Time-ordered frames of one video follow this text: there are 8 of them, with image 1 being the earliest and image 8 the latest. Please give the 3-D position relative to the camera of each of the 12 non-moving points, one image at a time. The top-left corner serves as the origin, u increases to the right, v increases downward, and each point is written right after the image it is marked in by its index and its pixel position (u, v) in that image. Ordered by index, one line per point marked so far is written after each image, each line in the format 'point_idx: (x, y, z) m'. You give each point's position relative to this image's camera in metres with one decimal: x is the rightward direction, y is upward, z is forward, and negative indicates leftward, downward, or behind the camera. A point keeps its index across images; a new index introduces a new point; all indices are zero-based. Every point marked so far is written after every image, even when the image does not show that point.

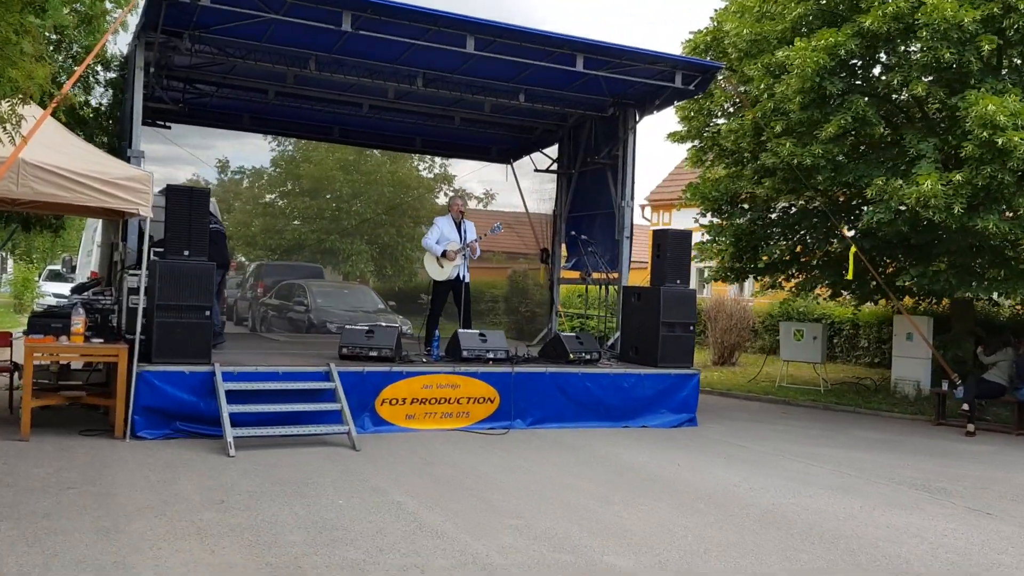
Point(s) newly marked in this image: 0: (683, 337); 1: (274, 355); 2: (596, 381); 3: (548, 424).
0: (+1.7, -0.5, +8.2) m
1: (-2.2, -0.6, +7.8) m
2: (+0.8, -0.9, +7.9) m
3: (+0.3, -1.3, +7.8) m
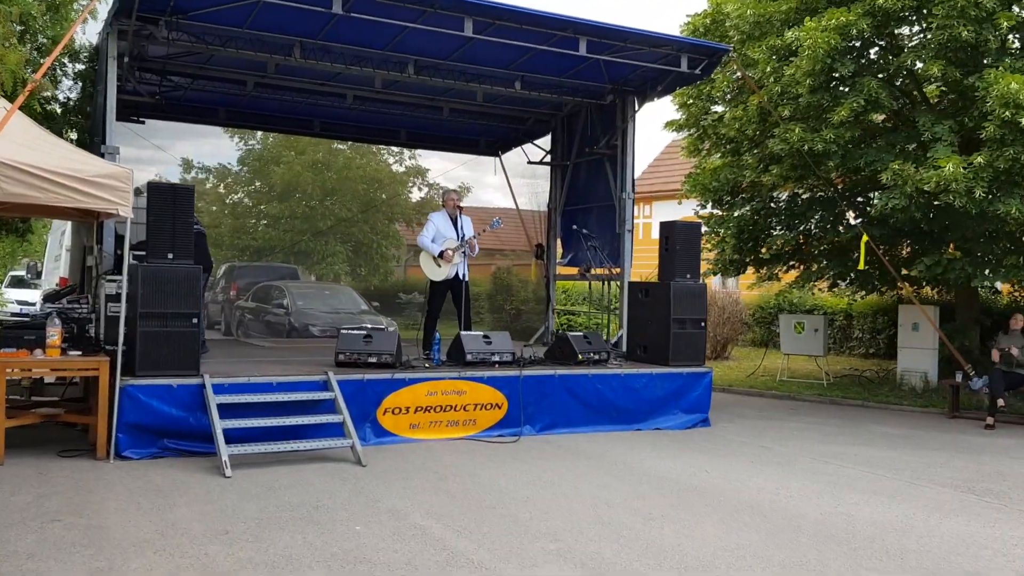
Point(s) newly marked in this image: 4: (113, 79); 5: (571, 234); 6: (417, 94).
0: (+1.7, -0.4, +7.9) m
1: (-2.2, -0.7, +7.3) m
2: (+0.8, -0.9, +7.5) m
3: (+0.4, -1.2, +7.4) m
4: (-3.3, +1.7, +6.9) m
5: (+0.7, +0.7, +10.5) m
6: (-1.1, +2.2, +9.5) m
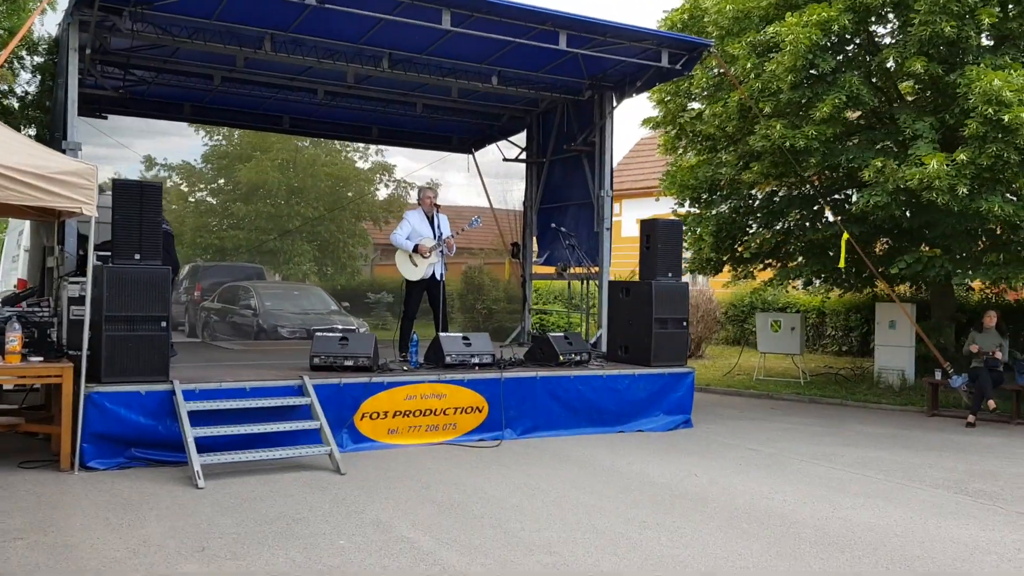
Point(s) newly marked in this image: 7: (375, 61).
0: (+1.5, -0.4, +7.7) m
1: (-2.3, -0.7, +7.1) m
2: (+0.7, -0.8, +7.4) m
3: (+0.2, -1.2, +7.2) m
4: (-3.4, +1.7, +6.6) m
5: (+0.4, +0.7, +10.4) m
6: (-1.3, +2.2, +9.3) m
7: (-1.3, +2.2, +8.2) m
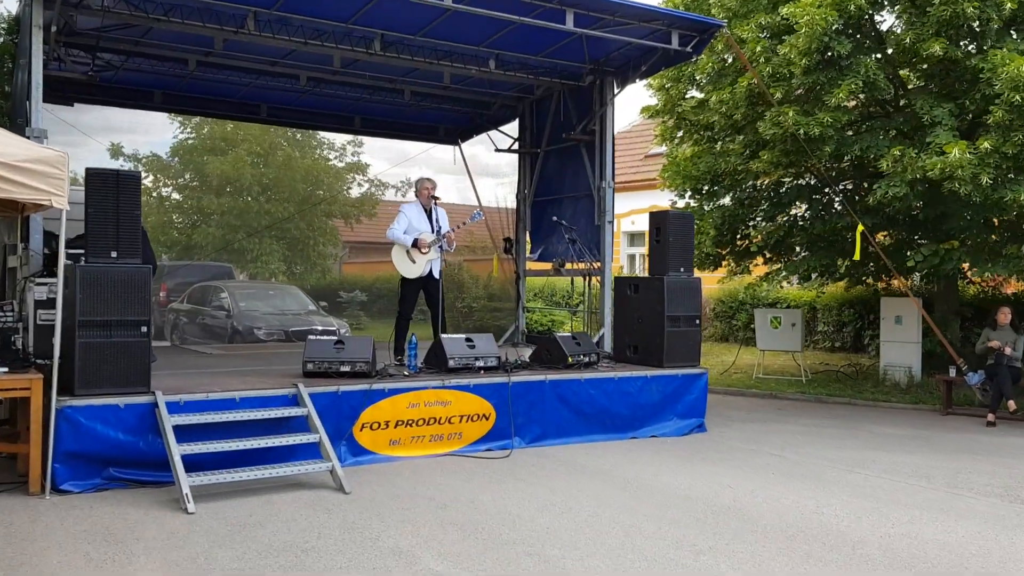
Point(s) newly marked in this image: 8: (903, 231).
0: (+1.5, -0.4, +7.3) m
1: (-2.3, -0.7, +6.5) m
2: (+0.7, -0.8, +6.9) m
3: (+0.3, -1.2, +6.8) m
4: (-3.4, +1.7, +6.0) m
5: (+0.3, +0.7, +9.9) m
6: (-1.4, +2.2, +8.7) m
7: (-1.3, +2.2, +7.7) m
8: (+3.9, +0.6, +8.5) m
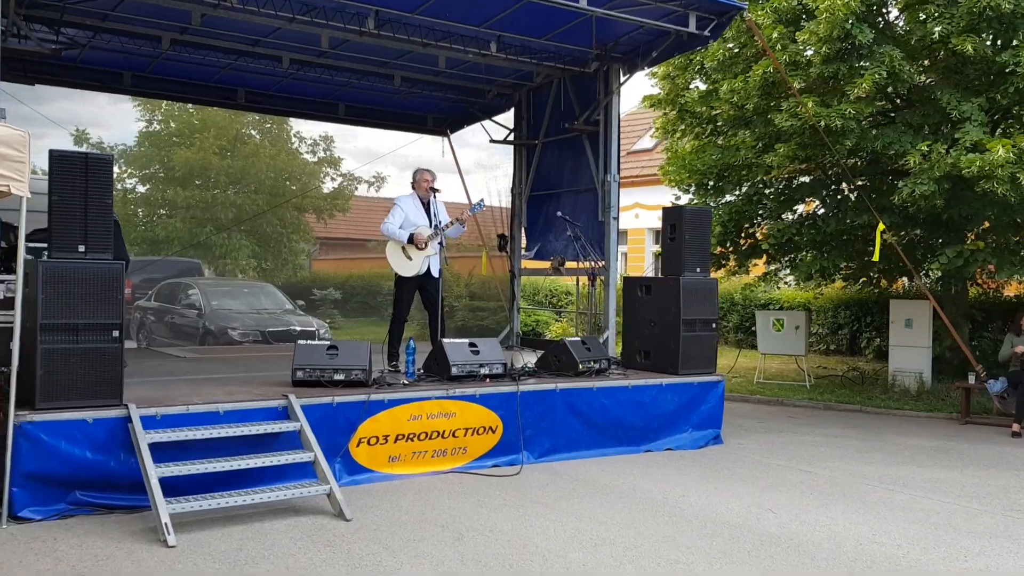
0: (+1.6, -0.4, +6.9) m
1: (-2.2, -0.7, +5.9) m
2: (+0.8, -0.8, +6.4) m
3: (+0.3, -1.2, +6.2) m
4: (-3.2, +1.7, +5.3) m
5: (+0.3, +0.7, +9.4) m
6: (-1.4, +2.2, +8.1) m
7: (-1.3, +2.2, +7.1) m
8: (+3.9, +0.5, +8.1) m
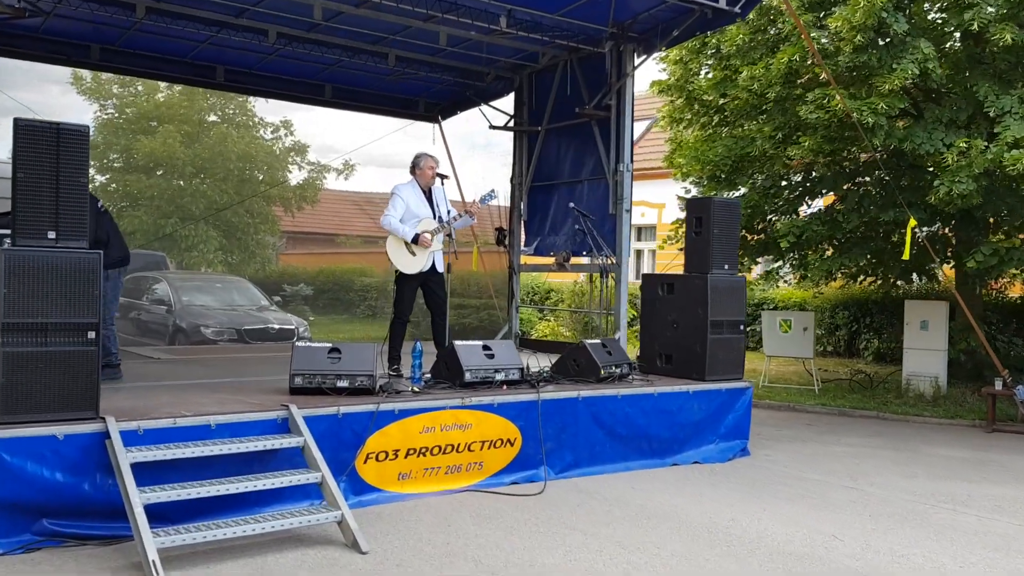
0: (+1.7, -0.4, +6.3) m
1: (-2.1, -0.6, +5.2) m
2: (+0.9, -0.8, +5.9) m
3: (+0.5, -1.2, +5.7) m
4: (-3.1, +1.7, +4.6) m
5: (+0.3, +0.8, +8.8) m
6: (-1.3, +2.3, +7.5) m
7: (-1.2, +2.3, +6.4) m
8: (+4.0, +0.5, +7.7) m
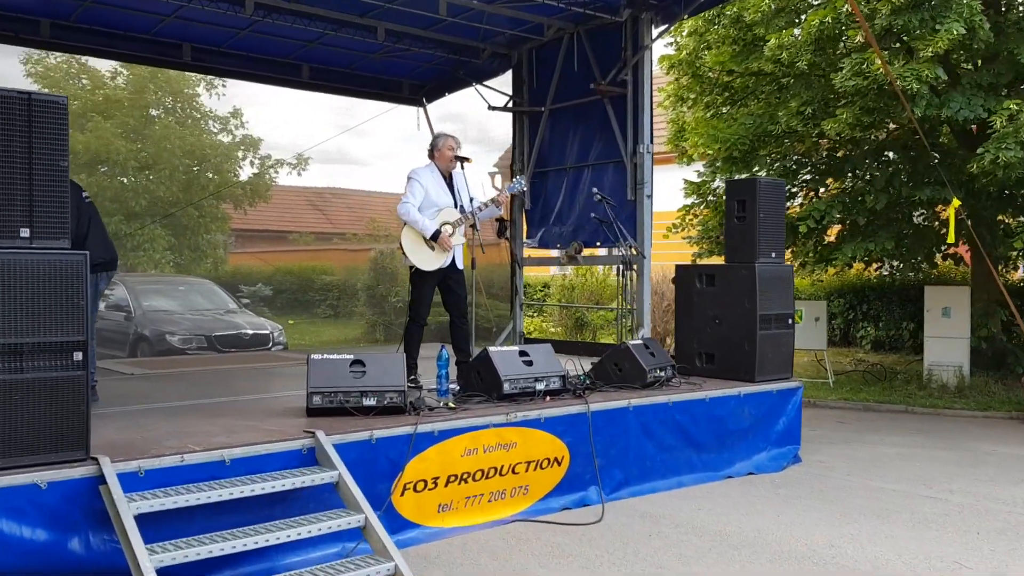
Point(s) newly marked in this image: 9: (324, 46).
0: (+1.9, -0.3, +5.8) m
1: (-1.8, -0.7, +4.4) m
2: (+1.1, -0.8, +5.3) m
3: (+0.7, -1.2, +5.0) m
4: (-2.8, +1.7, +3.7) m
5: (+0.3, +0.8, +8.2) m
6: (-1.3, +2.3, +6.7) m
7: (-1.1, +2.3, +5.7) m
8: (+4.1, +0.7, +7.3) m
9: (-1.7, +2.2, +7.8) m
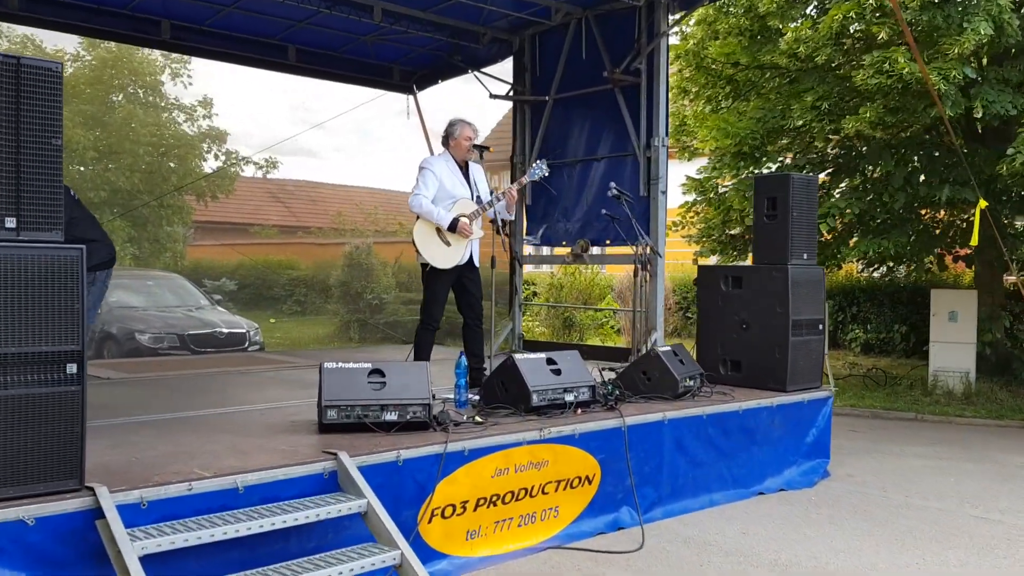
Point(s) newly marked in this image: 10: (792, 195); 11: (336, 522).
0: (+2.0, -0.4, +5.5) m
1: (-1.6, -0.7, +3.9) m
2: (+1.2, -0.8, +4.9) m
3: (+0.8, -1.2, +4.7) m
4: (-2.6, +1.7, +3.1) m
5: (+0.3, +0.8, +7.8) m
6: (-1.2, +2.3, +6.2) m
7: (-0.9, +2.3, +5.2) m
8: (+4.1, +0.6, +7.1) m
9: (-1.7, +2.2, +7.3) m
10: (+1.8, +0.6, +5.5) m
11: (-0.7, -0.9, +3.3) m
